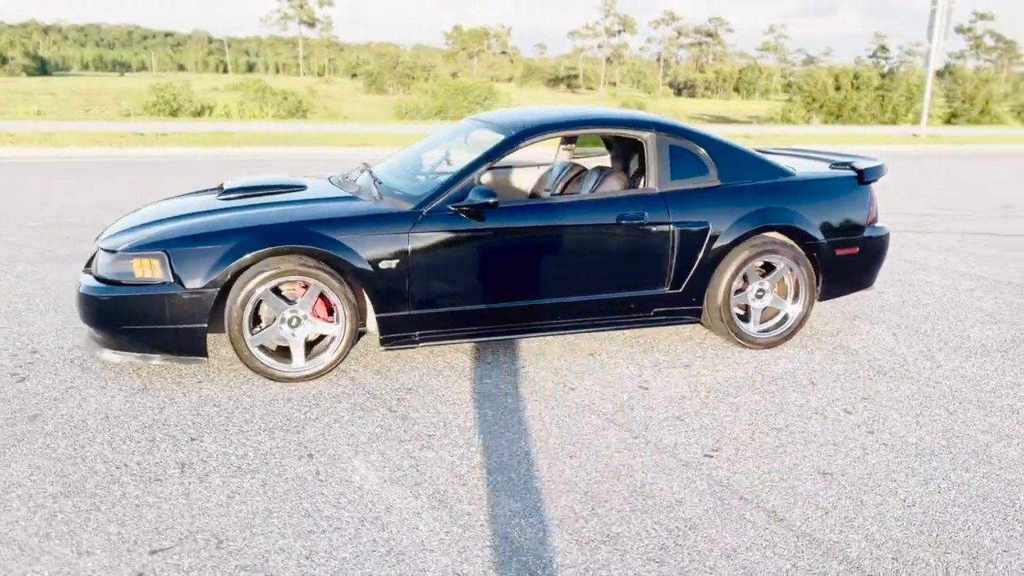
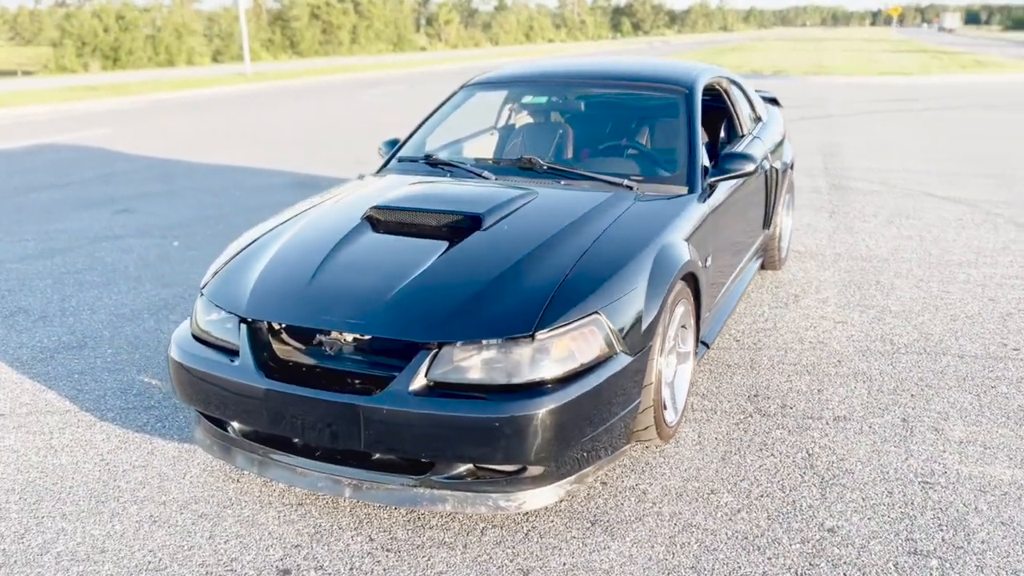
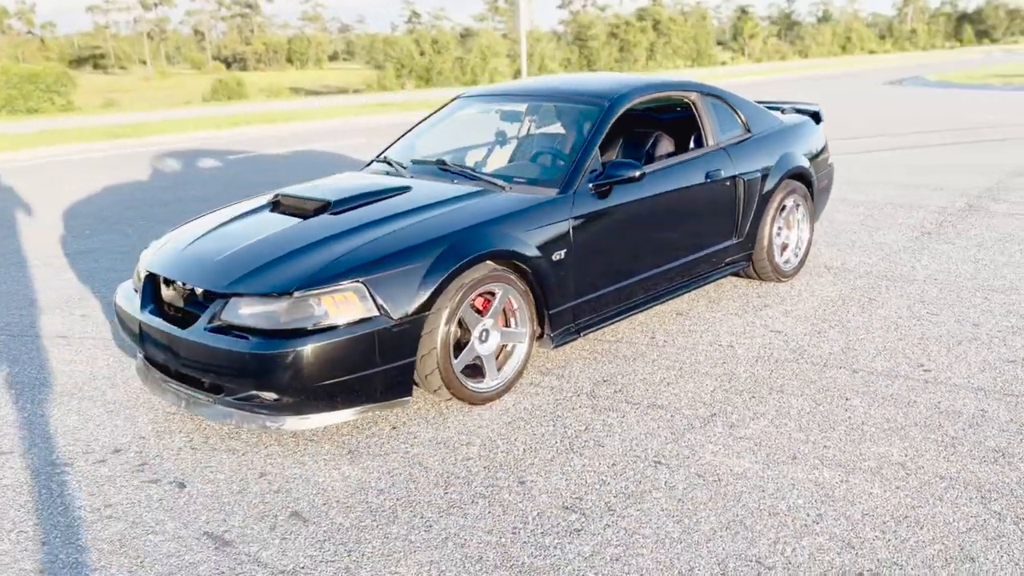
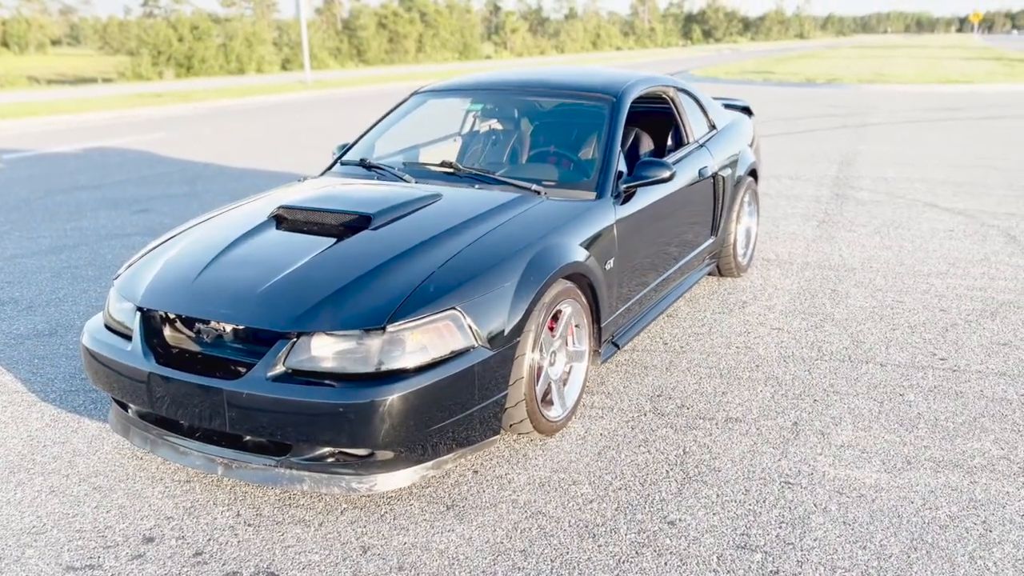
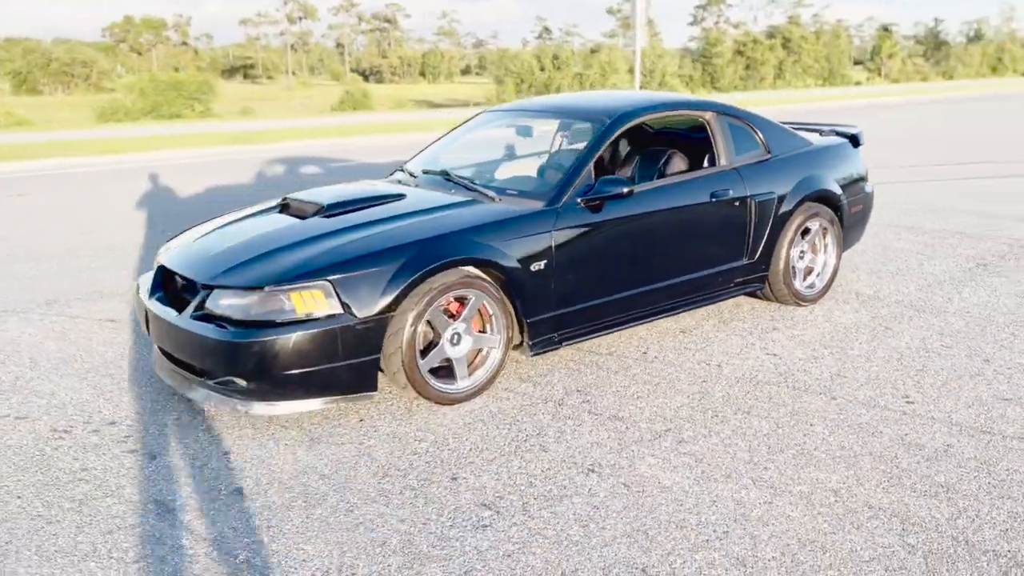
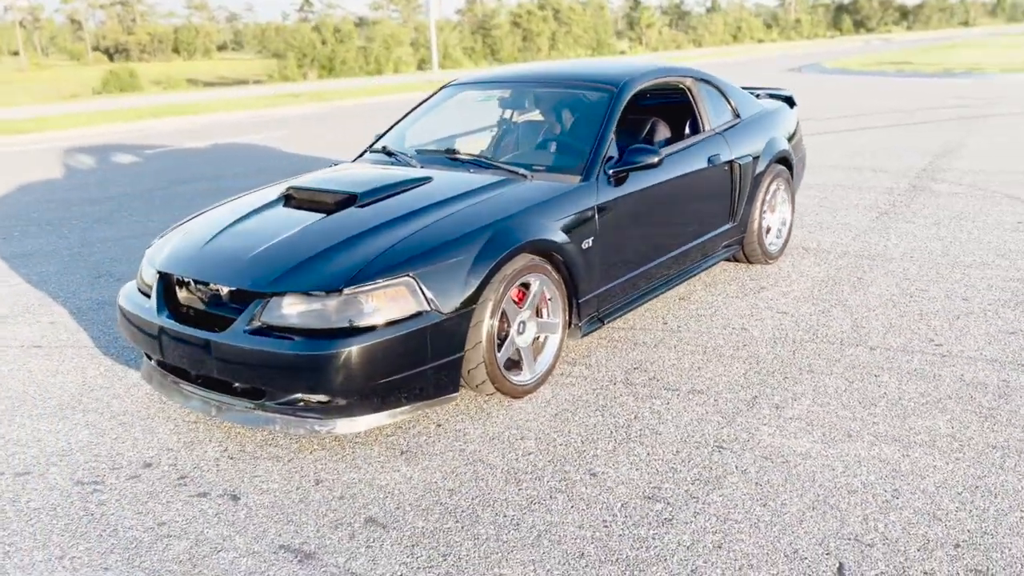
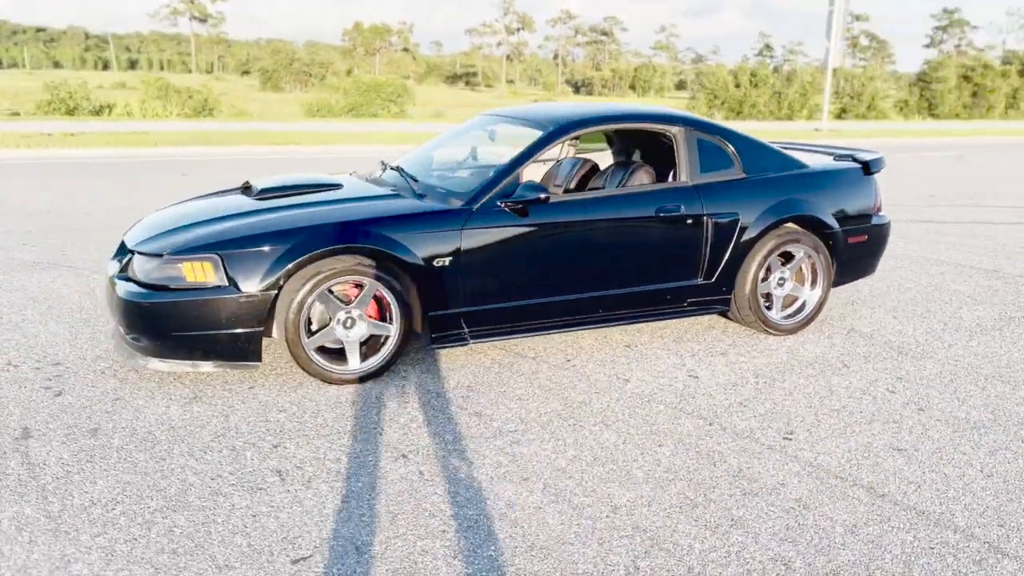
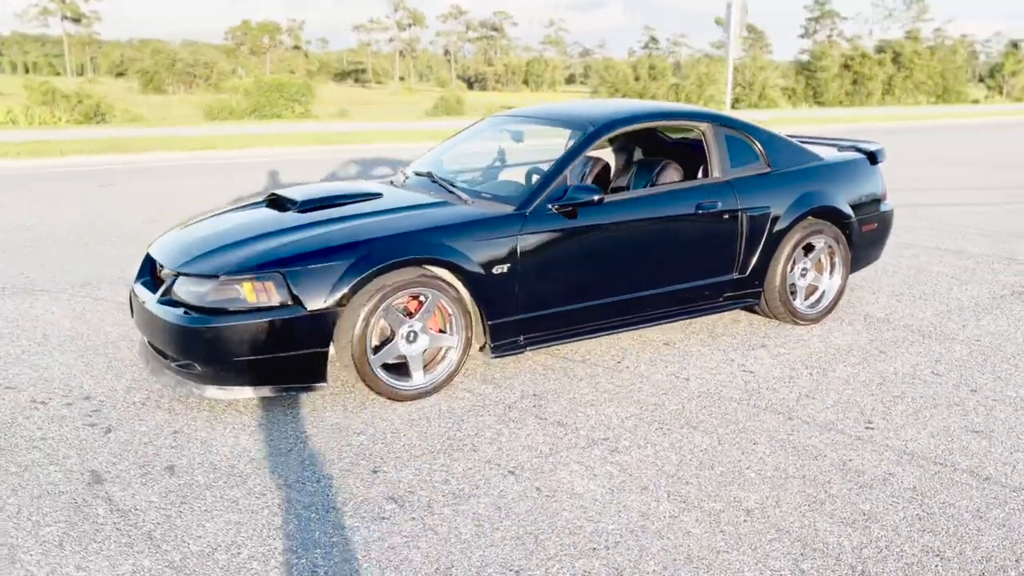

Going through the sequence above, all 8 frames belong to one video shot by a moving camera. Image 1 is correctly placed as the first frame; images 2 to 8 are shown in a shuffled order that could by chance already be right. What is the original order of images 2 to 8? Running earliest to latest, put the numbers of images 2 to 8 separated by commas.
7, 8, 5, 3, 6, 4, 2
